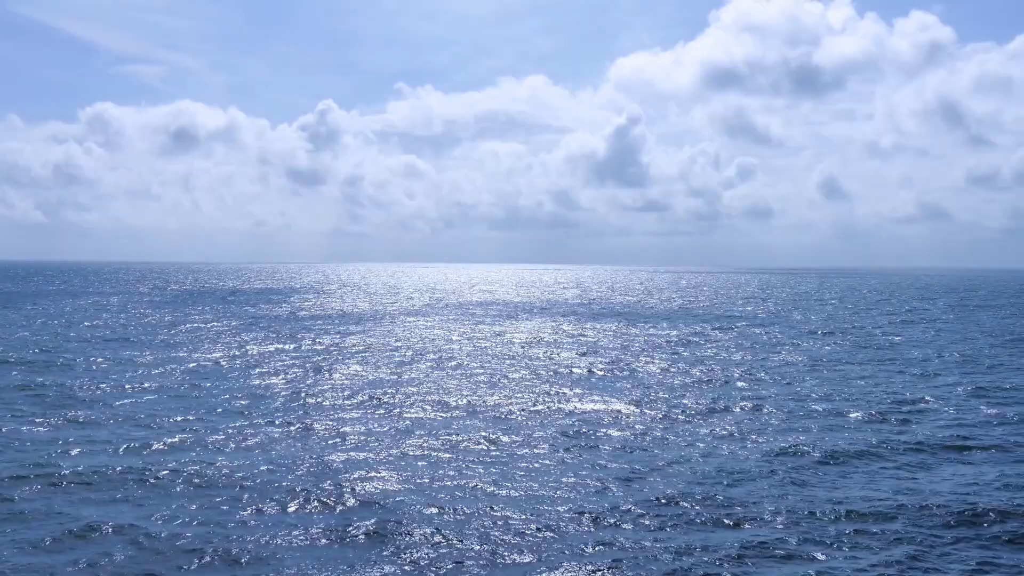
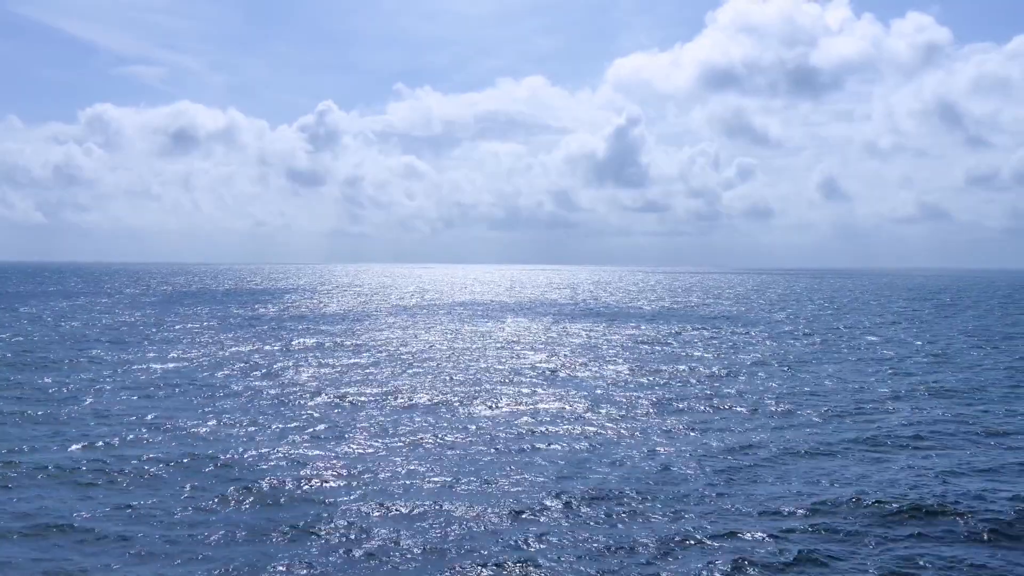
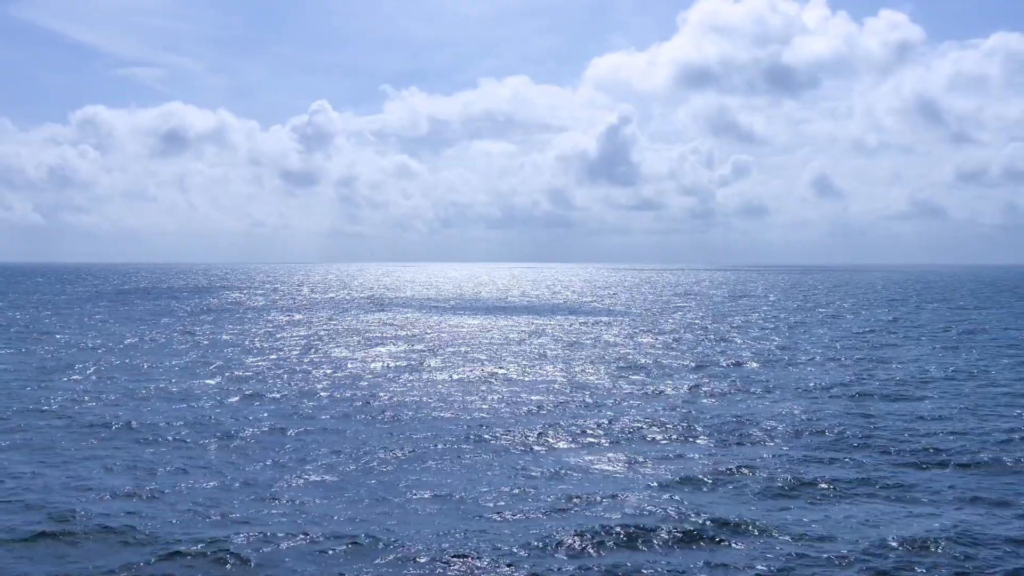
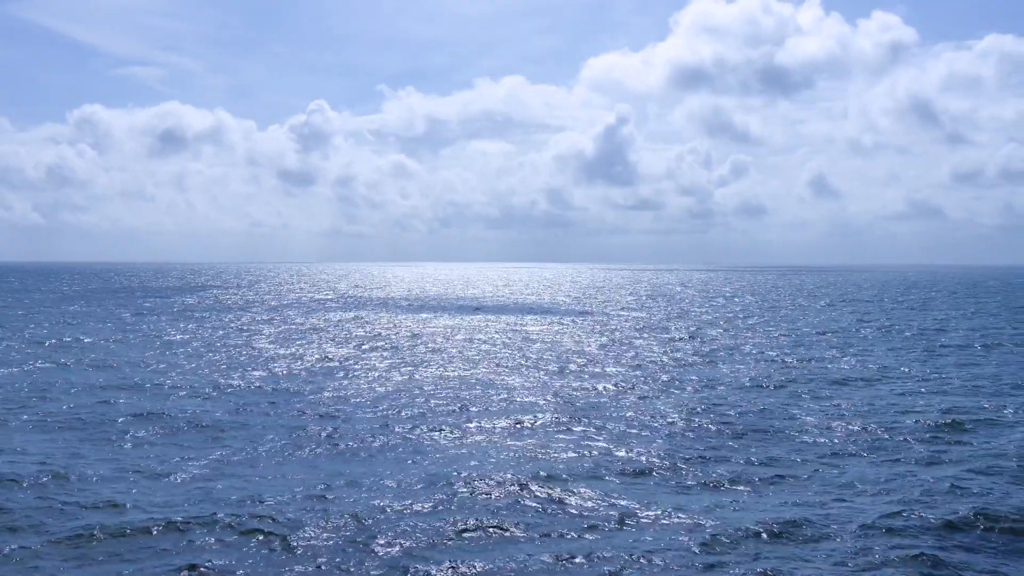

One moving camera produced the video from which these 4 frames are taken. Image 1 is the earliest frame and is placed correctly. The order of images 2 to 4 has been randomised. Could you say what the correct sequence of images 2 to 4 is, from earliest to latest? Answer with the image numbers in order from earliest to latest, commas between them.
2, 3, 4
